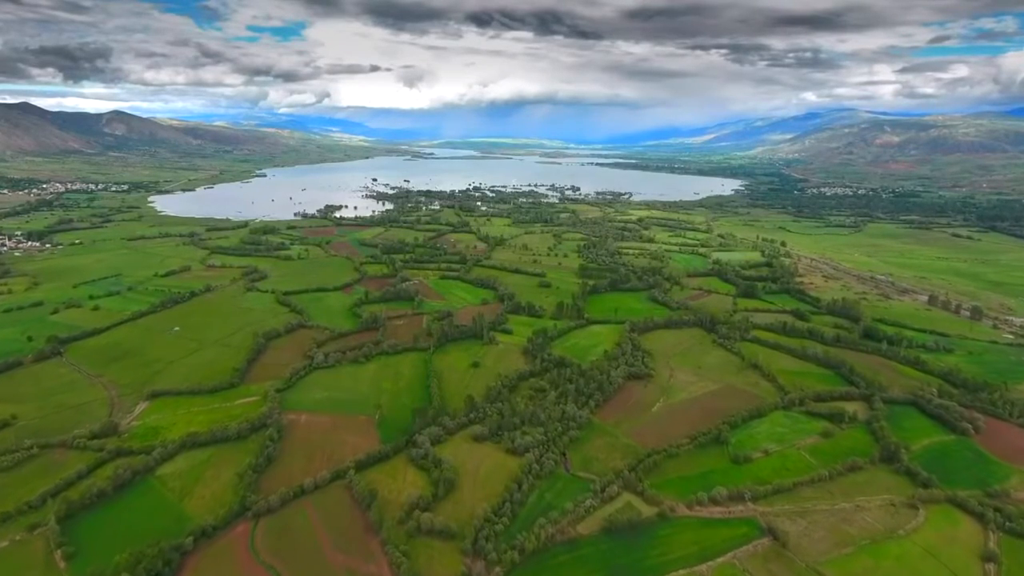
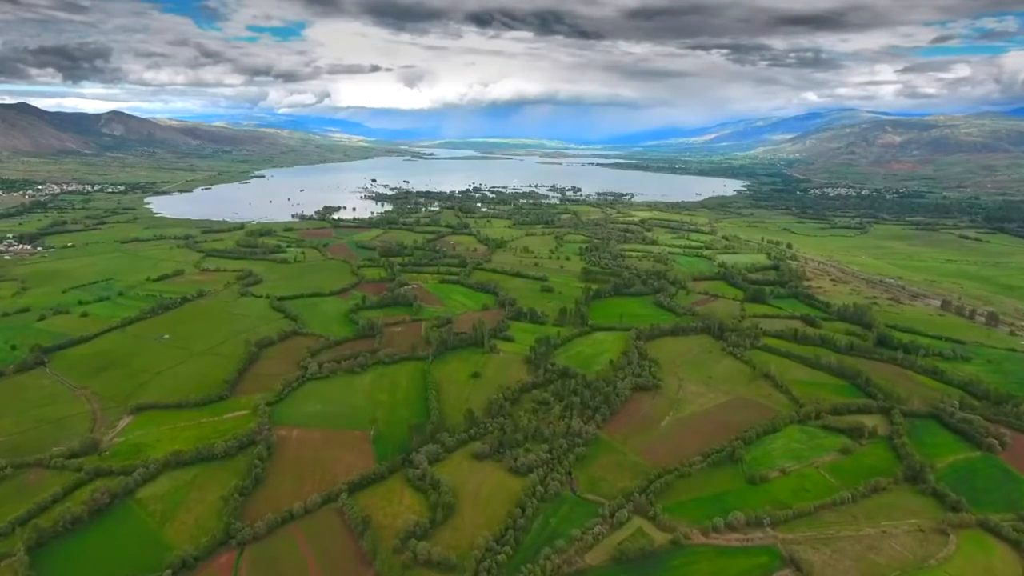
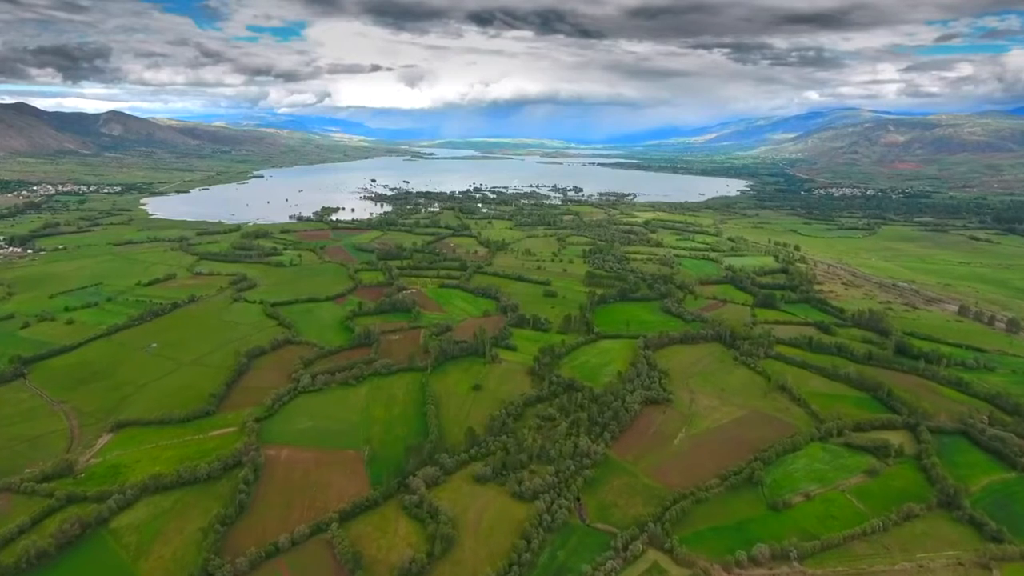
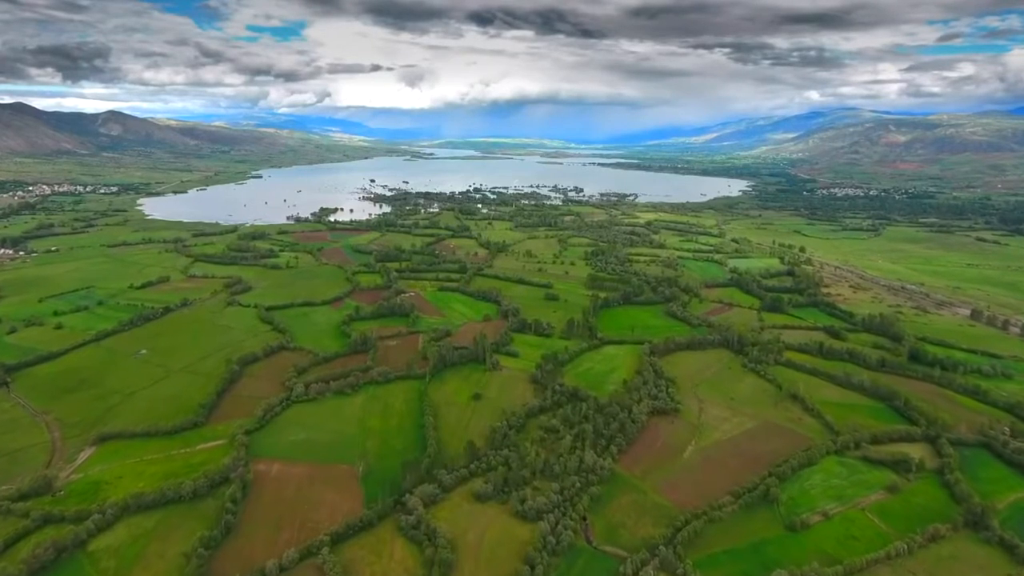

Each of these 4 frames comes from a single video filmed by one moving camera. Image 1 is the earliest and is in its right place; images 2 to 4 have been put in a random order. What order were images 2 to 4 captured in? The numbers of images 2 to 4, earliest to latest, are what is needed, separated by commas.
2, 3, 4
